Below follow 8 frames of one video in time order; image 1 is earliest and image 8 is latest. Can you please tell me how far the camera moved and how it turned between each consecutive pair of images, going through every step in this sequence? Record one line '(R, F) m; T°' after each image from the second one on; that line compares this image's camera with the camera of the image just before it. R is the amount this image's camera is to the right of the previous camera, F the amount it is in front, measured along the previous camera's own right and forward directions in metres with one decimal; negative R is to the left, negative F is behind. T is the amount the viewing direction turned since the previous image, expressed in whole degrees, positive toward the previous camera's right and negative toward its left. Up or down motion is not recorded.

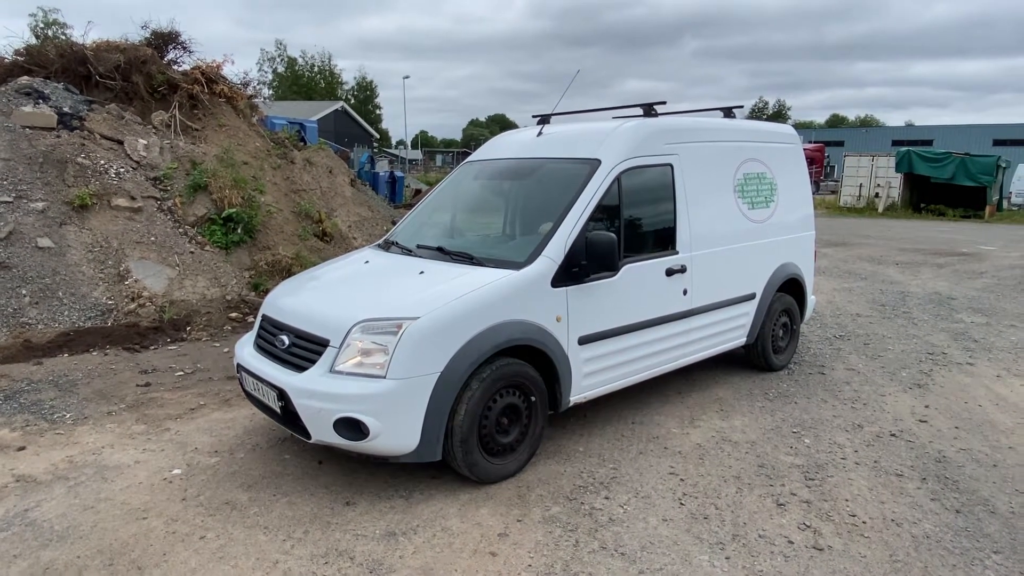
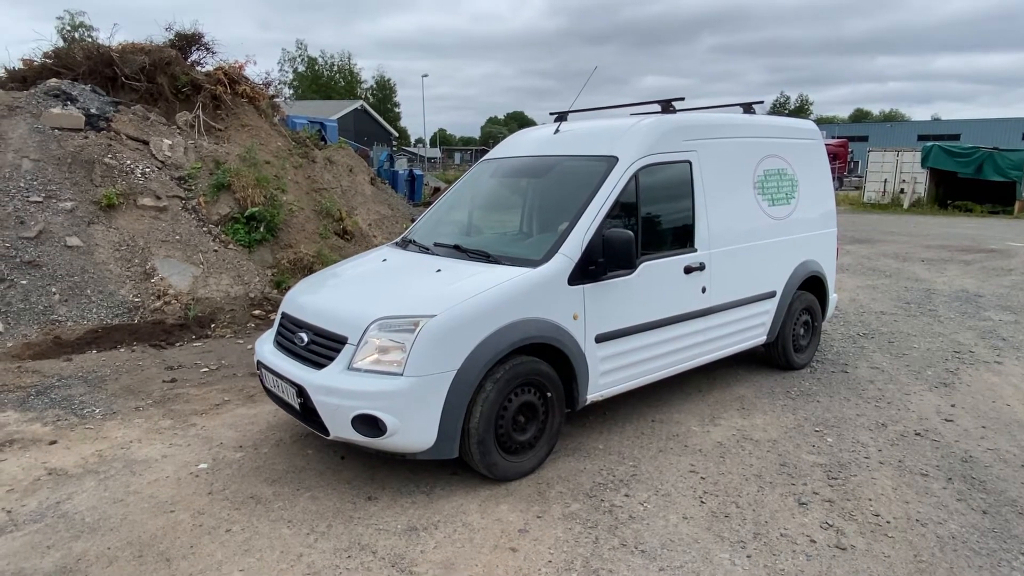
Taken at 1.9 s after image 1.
(-0.1, 0.0) m; -1°
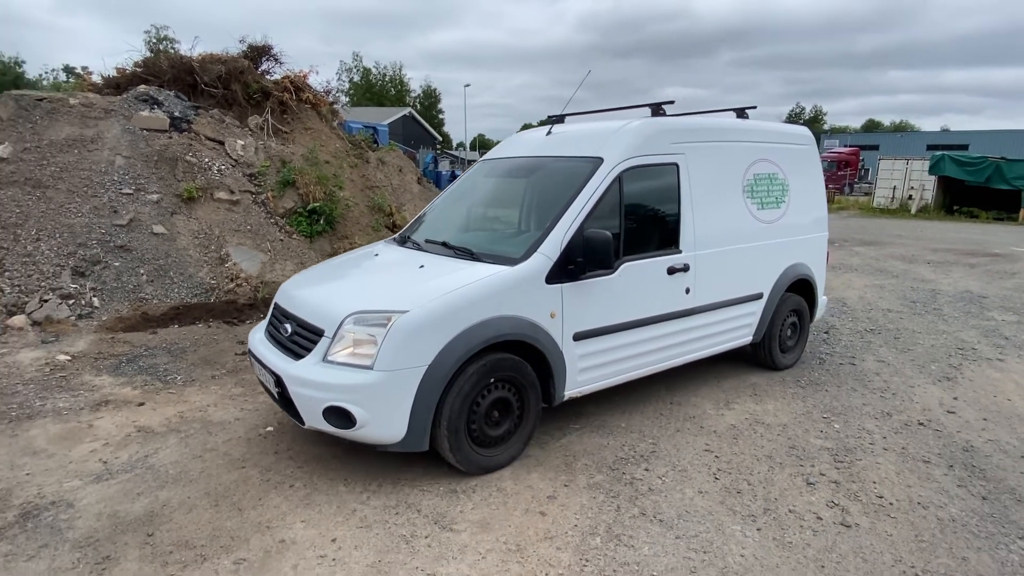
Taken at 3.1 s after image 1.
(-0.2, -0.3) m; -1°
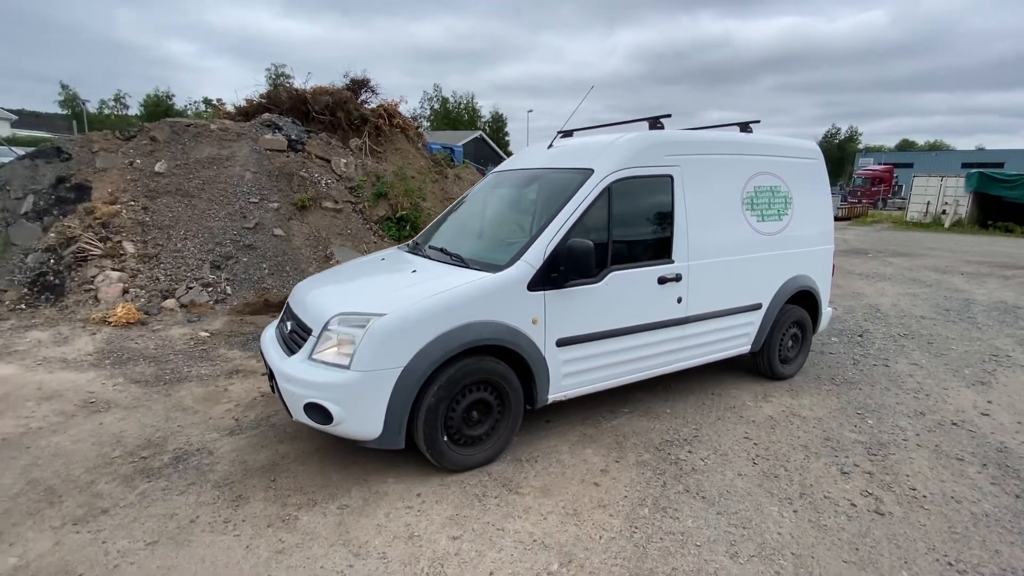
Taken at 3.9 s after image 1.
(-0.3, -0.5) m; -4°
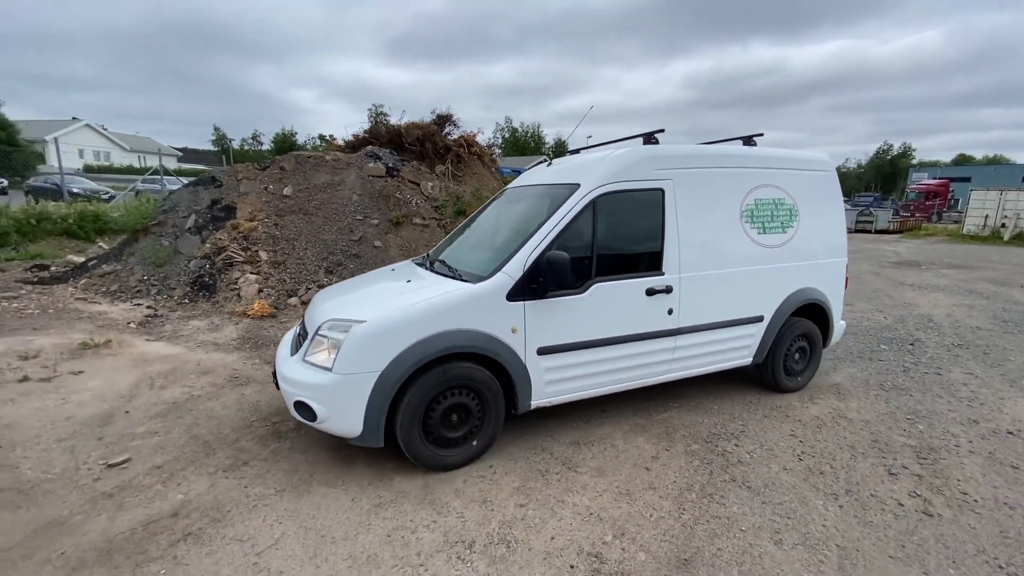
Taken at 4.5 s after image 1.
(-0.1, -0.5) m; -7°
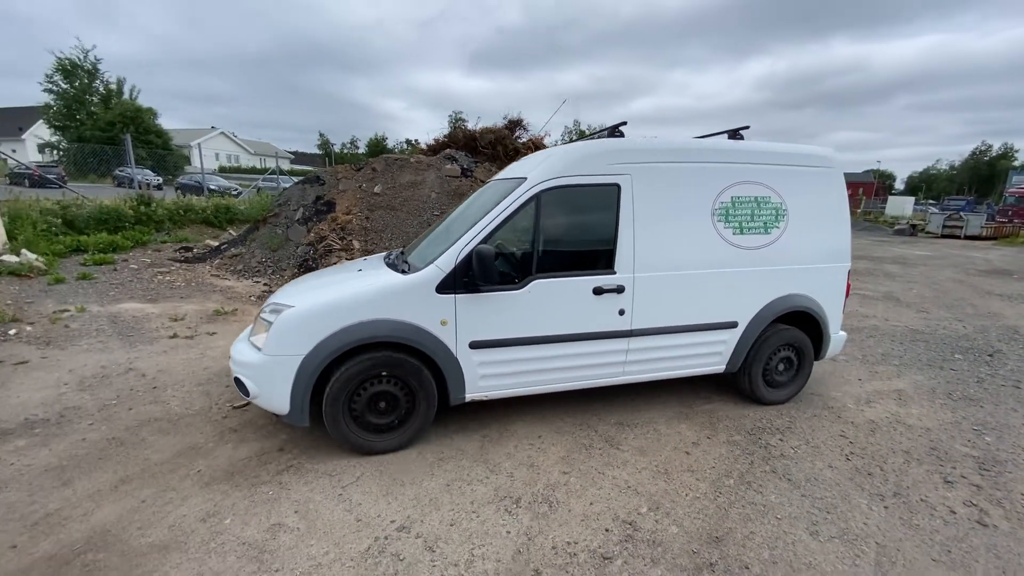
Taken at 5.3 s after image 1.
(+0.1, -0.4) m; -9°
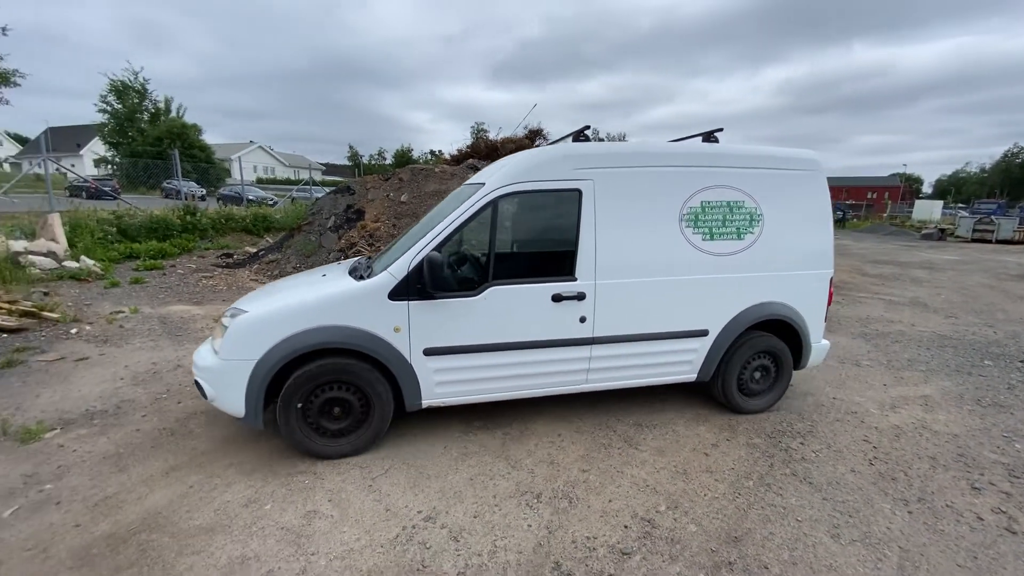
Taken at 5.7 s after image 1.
(0.0, -0.2) m; -3°
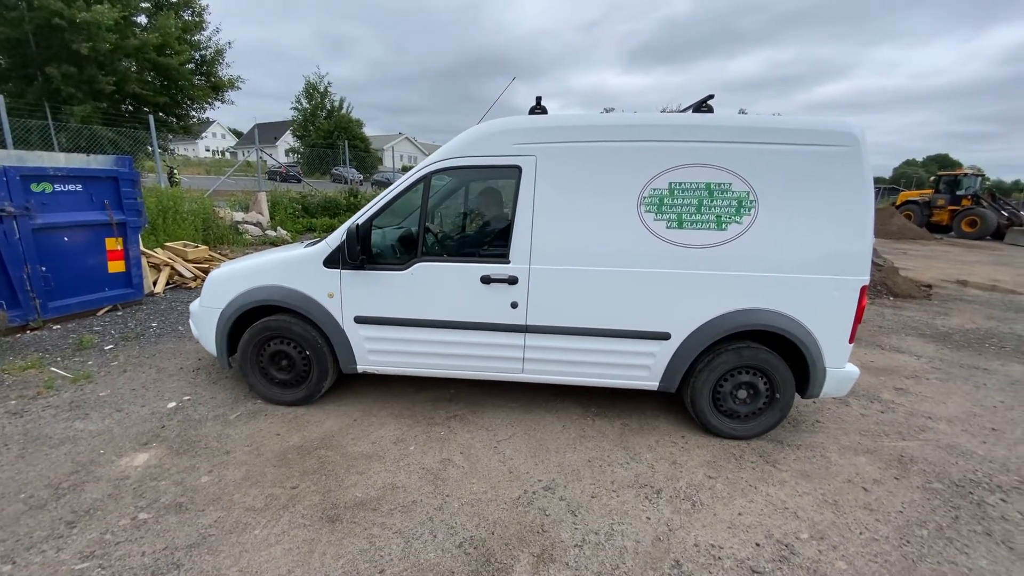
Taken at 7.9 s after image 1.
(-0.2, -0.1) m; -15°
